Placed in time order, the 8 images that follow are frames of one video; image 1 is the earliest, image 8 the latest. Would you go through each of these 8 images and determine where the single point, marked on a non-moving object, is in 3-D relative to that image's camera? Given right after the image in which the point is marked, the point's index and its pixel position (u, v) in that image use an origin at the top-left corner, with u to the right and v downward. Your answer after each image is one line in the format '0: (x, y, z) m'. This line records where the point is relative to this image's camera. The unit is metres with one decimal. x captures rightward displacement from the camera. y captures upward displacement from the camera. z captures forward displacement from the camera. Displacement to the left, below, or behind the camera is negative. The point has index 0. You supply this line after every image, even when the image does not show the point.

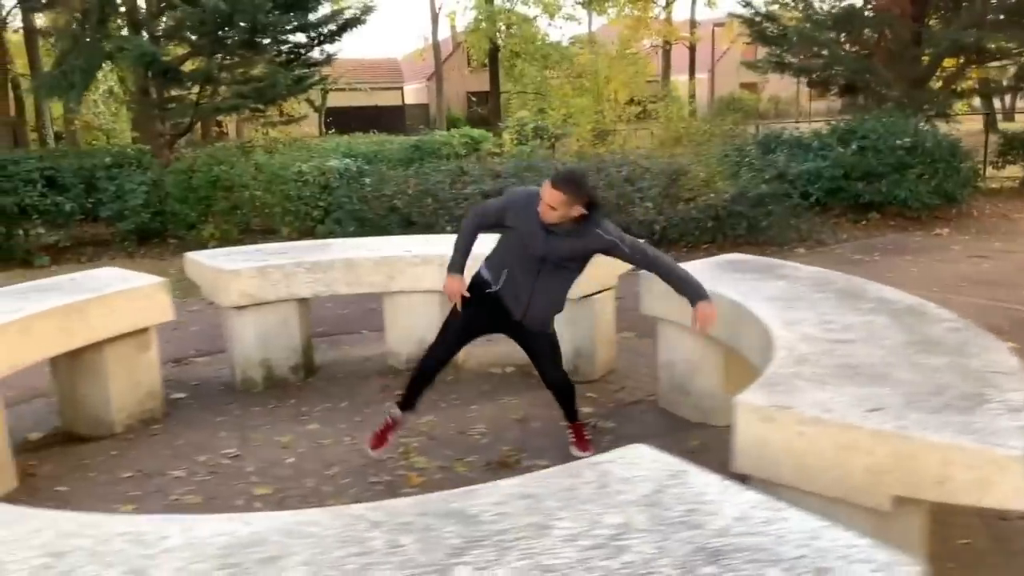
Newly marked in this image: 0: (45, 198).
0: (-6.3, +1.2, +10.8) m
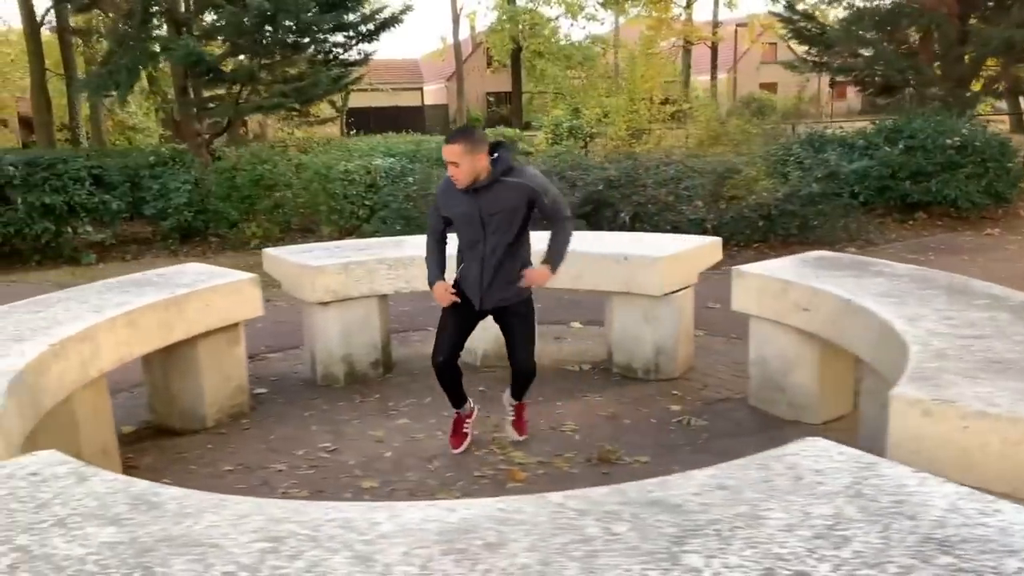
0: (-5.7, +1.2, +10.9) m
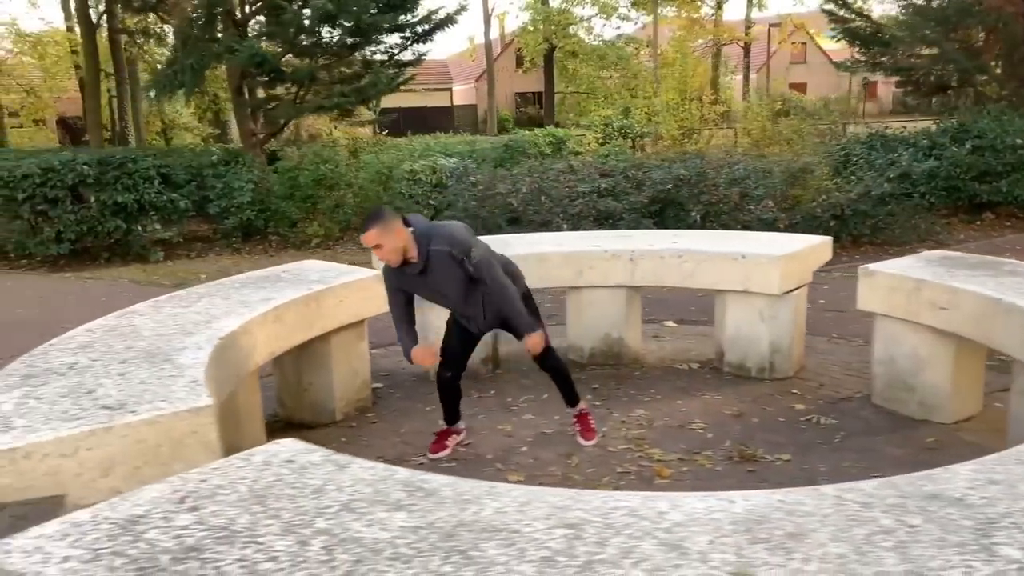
0: (-4.8, +1.3, +11.1) m
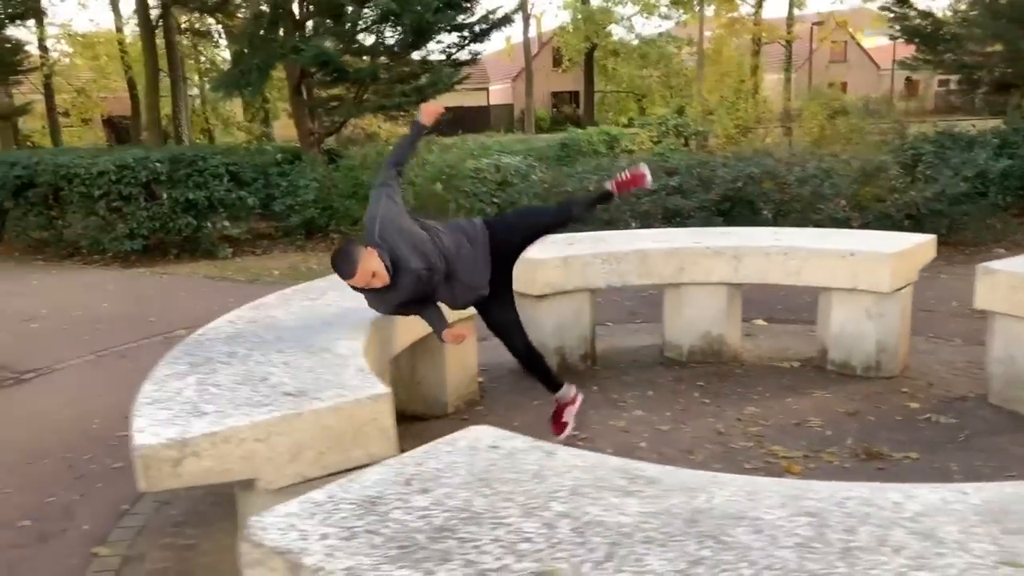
0: (-3.9, +1.3, +11.3) m
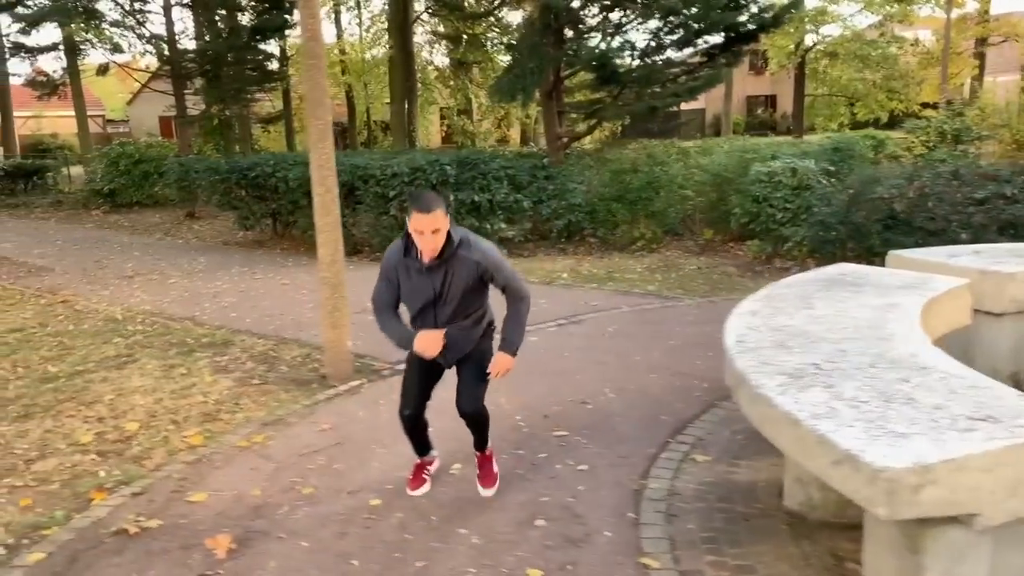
0: (-0.1, +1.3, +11.4) m
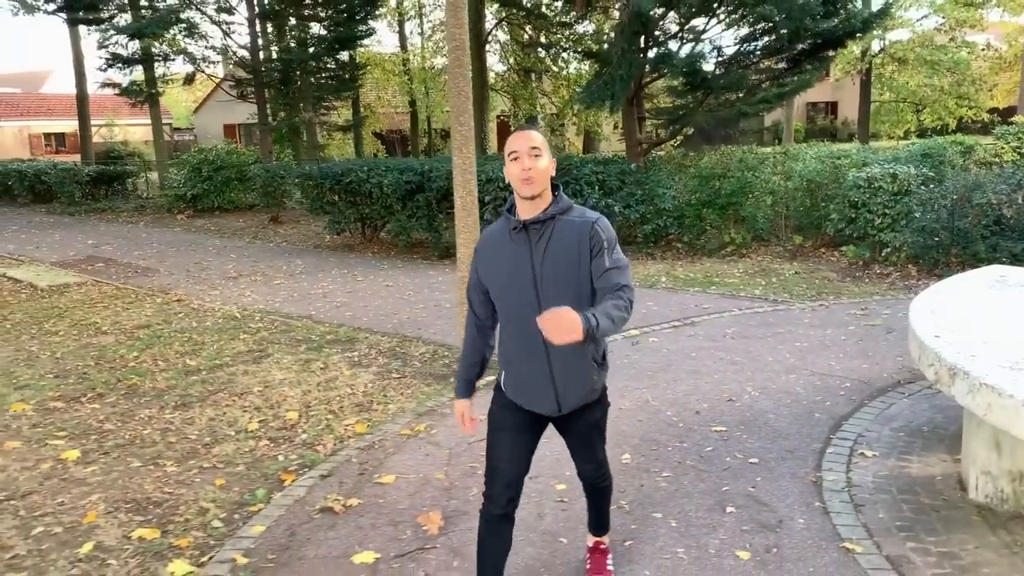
0: (+1.3, +1.3, +11.6) m
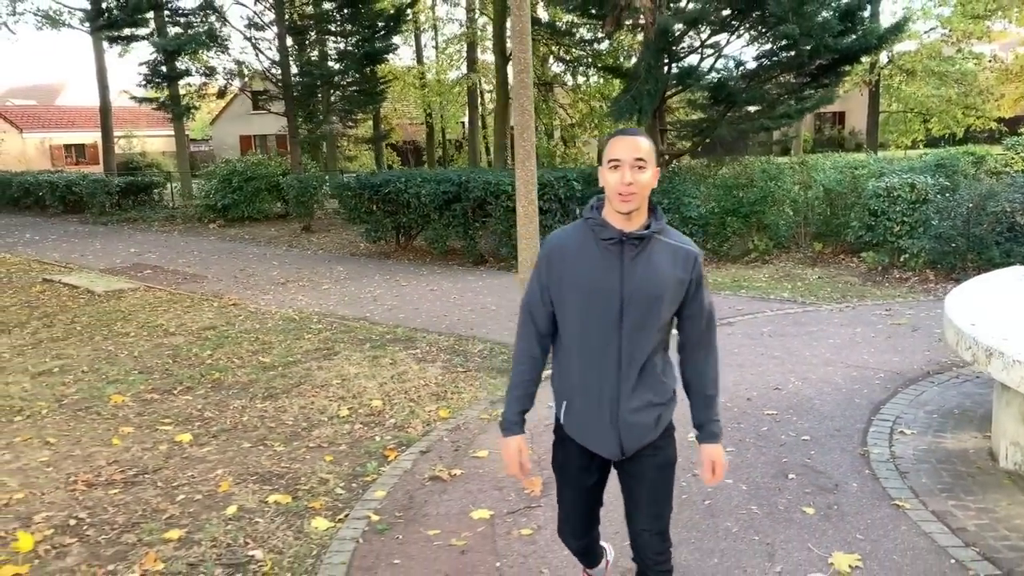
0: (+1.8, +1.2, +12.1) m
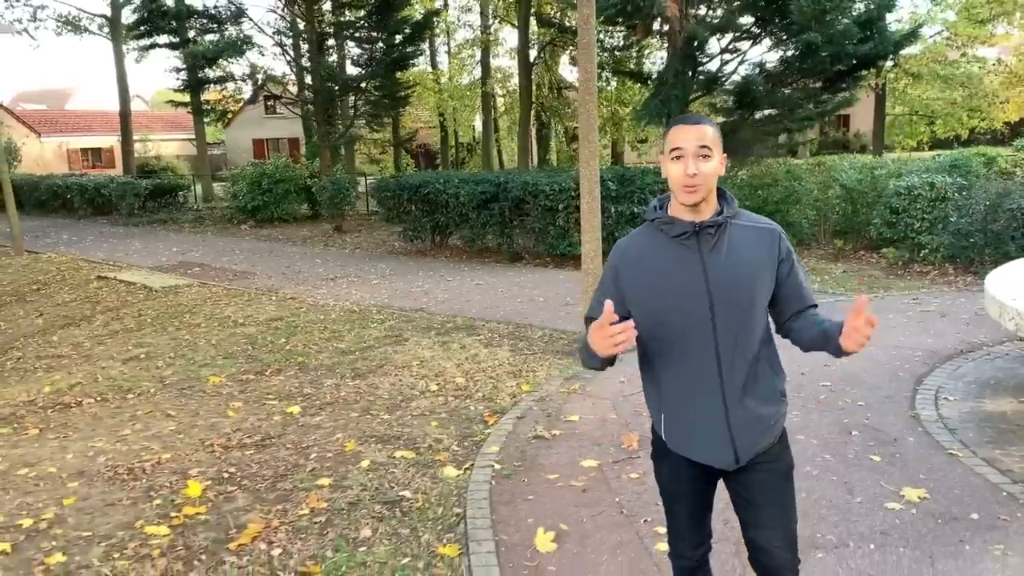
0: (+2.4, +1.3, +12.8) m
